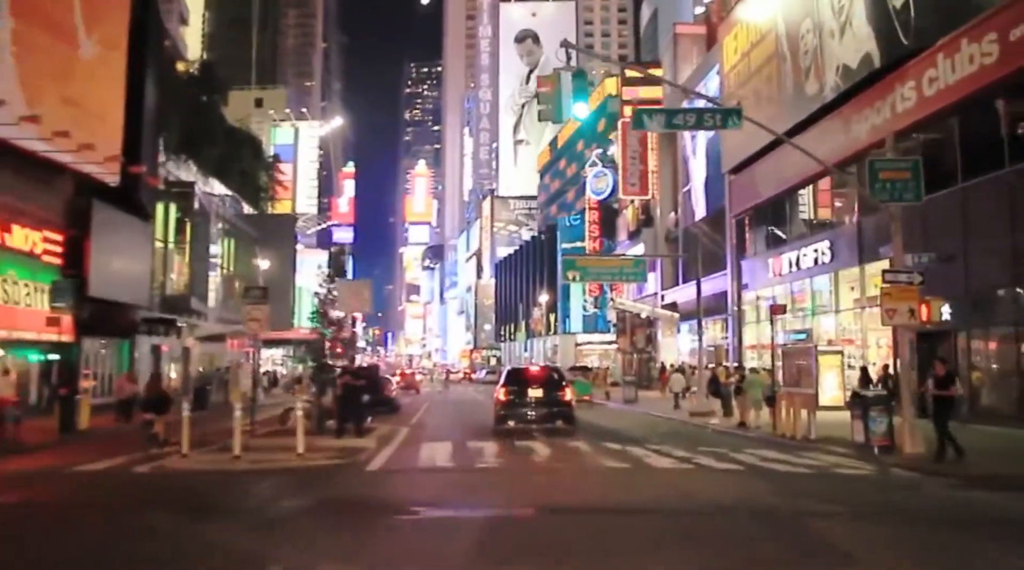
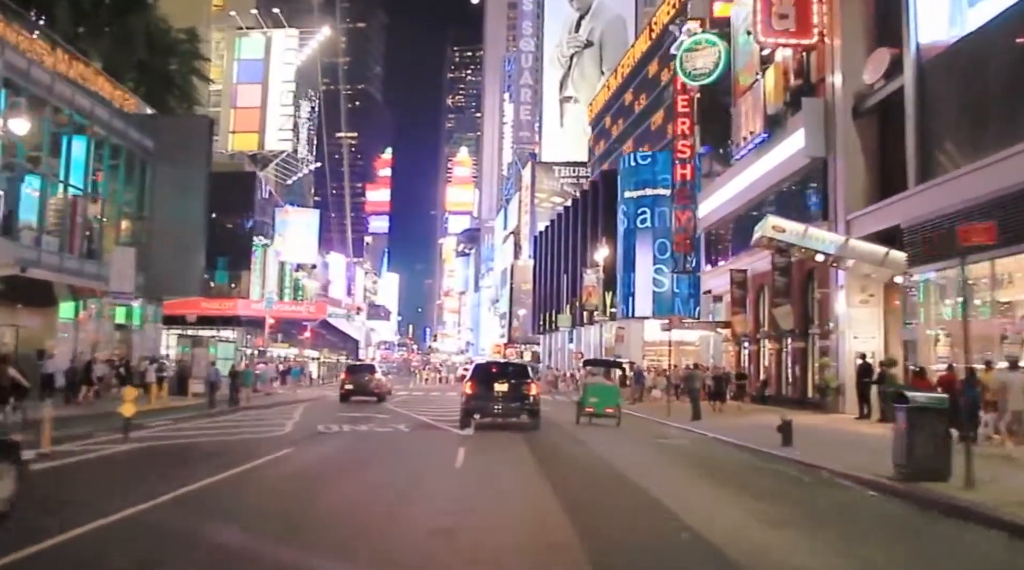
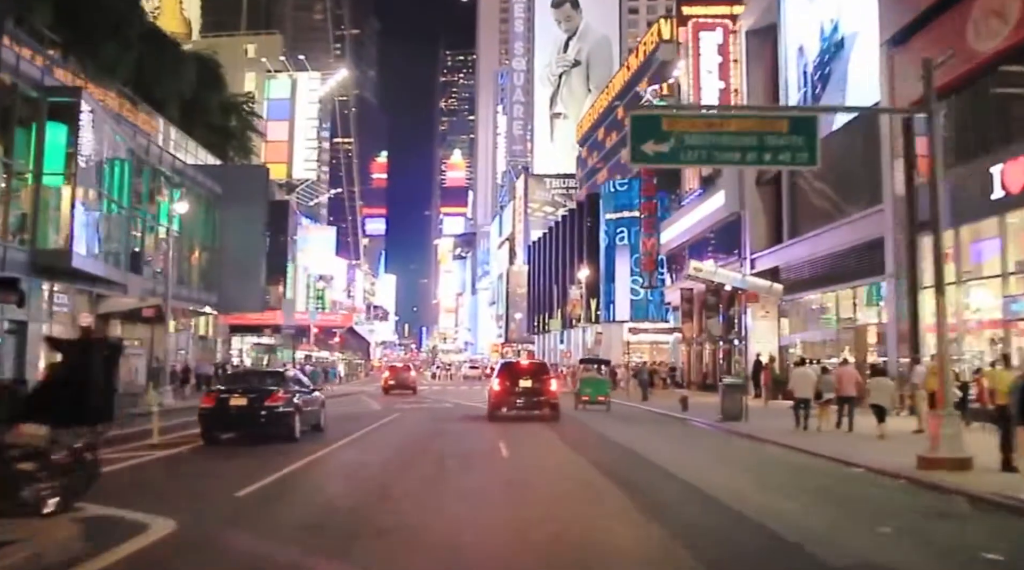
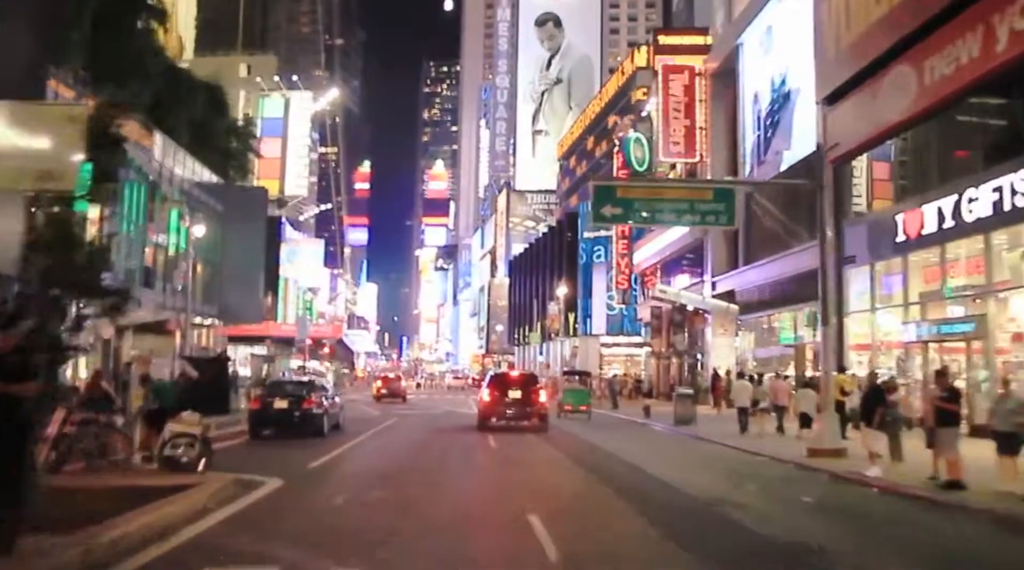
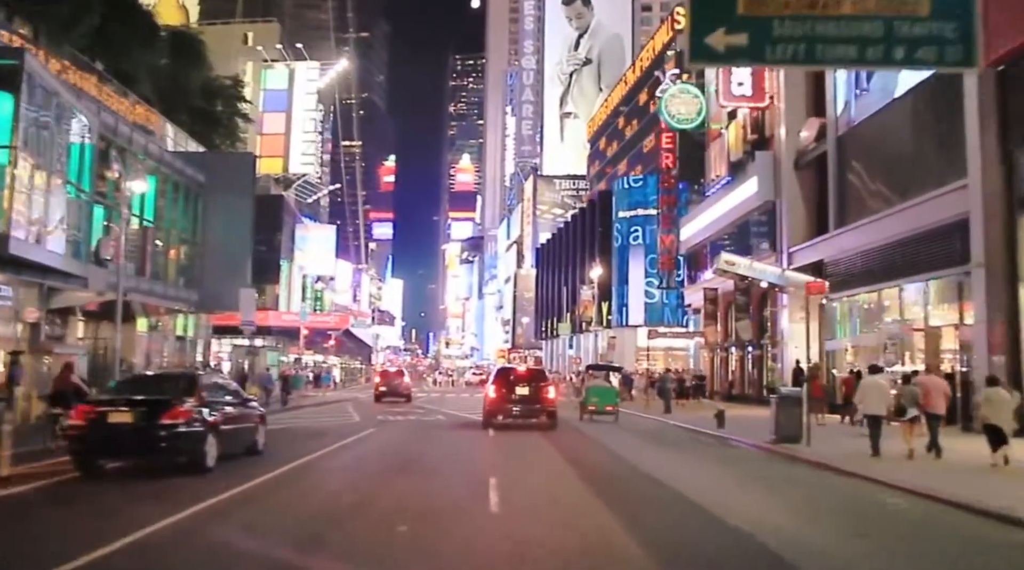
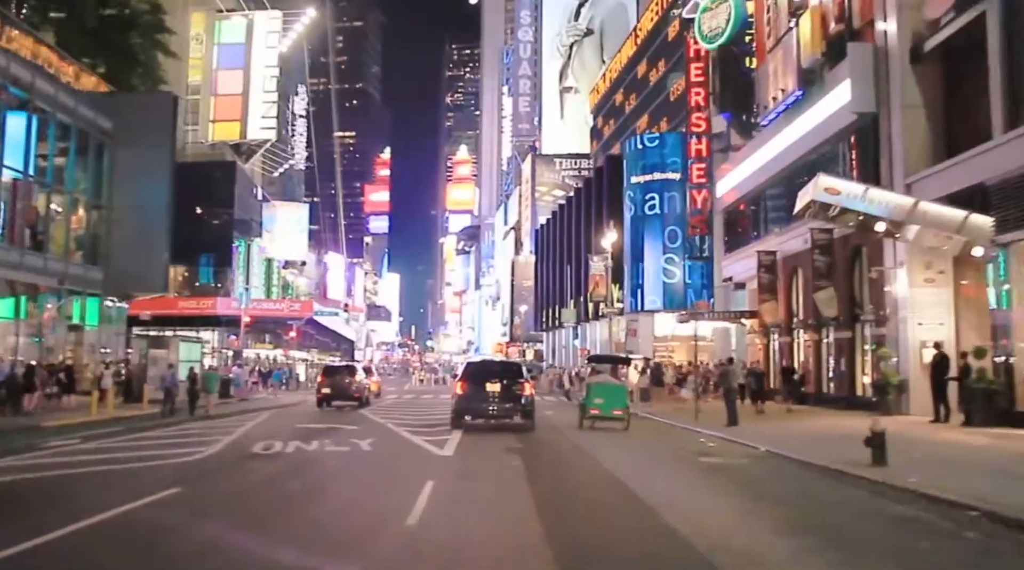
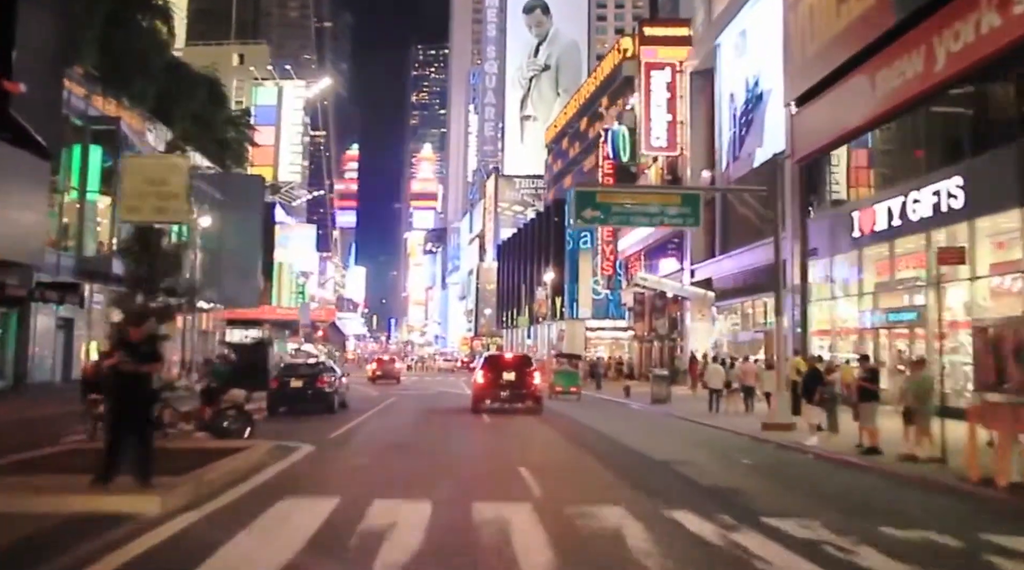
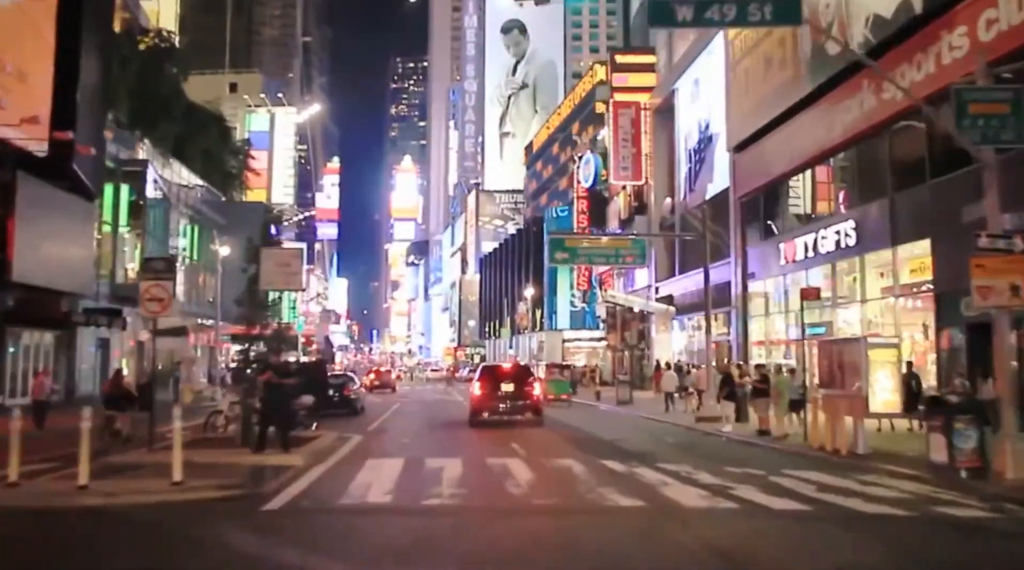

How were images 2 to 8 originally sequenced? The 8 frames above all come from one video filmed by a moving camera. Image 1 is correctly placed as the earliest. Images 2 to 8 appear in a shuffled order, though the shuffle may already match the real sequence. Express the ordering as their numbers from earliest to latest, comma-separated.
8, 7, 4, 3, 5, 2, 6
